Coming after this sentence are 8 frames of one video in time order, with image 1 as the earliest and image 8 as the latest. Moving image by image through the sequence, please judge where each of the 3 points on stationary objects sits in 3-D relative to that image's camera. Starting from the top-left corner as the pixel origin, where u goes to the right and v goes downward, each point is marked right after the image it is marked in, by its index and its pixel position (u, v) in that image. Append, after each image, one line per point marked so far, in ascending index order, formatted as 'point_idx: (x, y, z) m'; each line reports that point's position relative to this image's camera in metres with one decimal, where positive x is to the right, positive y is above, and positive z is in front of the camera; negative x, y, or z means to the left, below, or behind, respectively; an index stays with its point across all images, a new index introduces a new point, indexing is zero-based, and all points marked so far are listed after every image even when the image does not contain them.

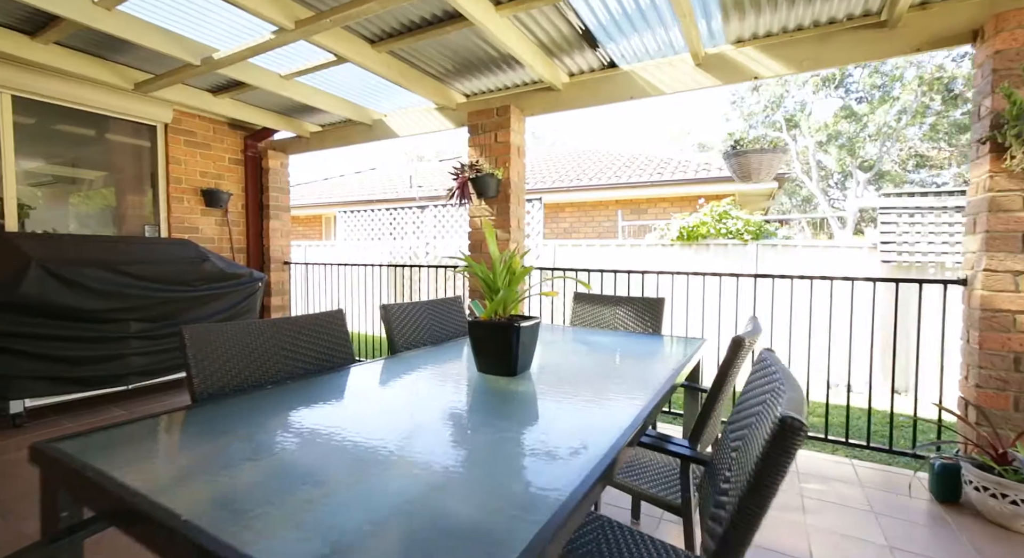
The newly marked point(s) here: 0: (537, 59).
0: (+0.1, +1.4, +2.9) m
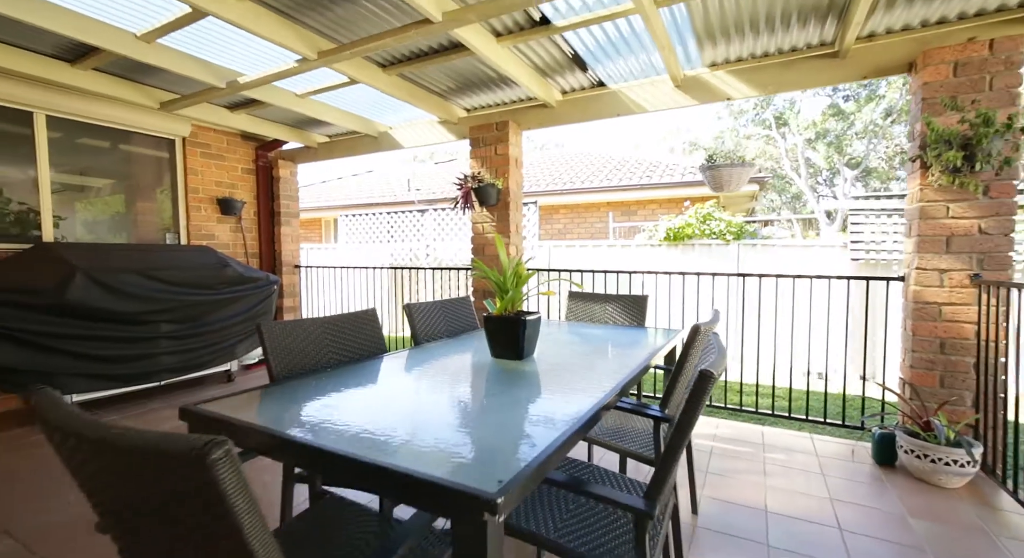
0: (+0.1, +1.4, +3.3) m
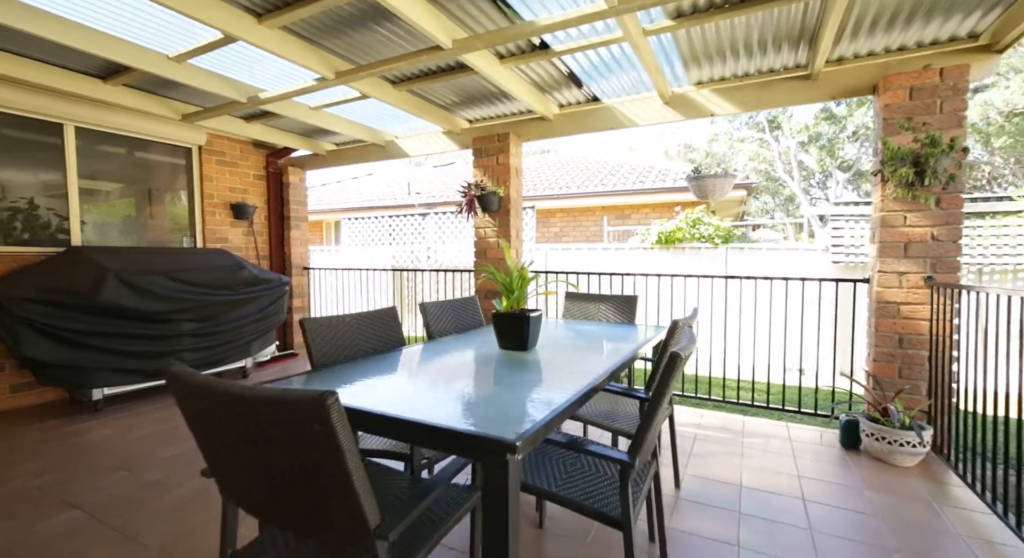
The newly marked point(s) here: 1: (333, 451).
0: (+0.1, +1.3, +3.5) m
1: (-0.3, -0.3, +0.9) m
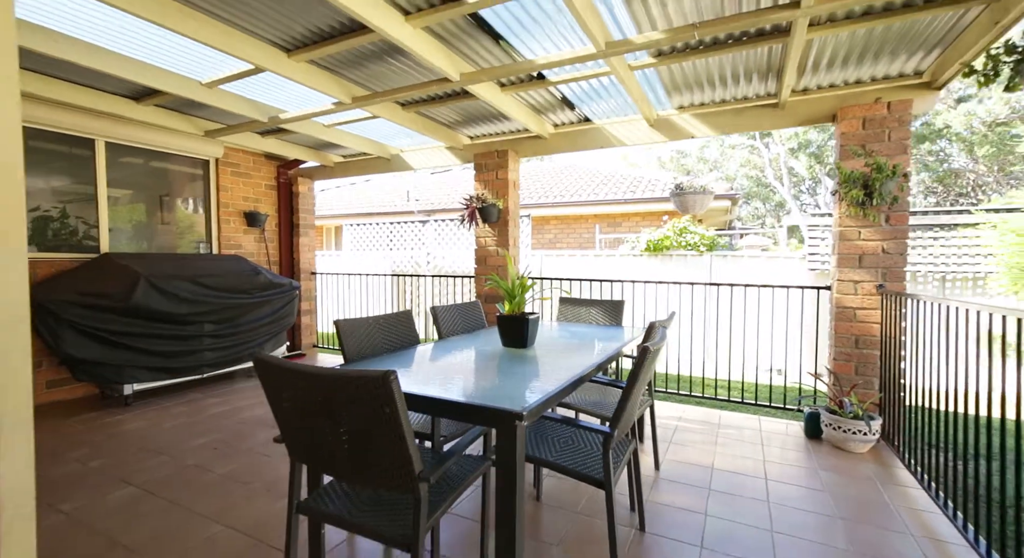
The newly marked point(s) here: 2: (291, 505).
0: (+0.1, +1.3, +3.9) m
1: (-0.3, -0.3, +1.2) m
2: (-0.7, -0.7, +1.5) m
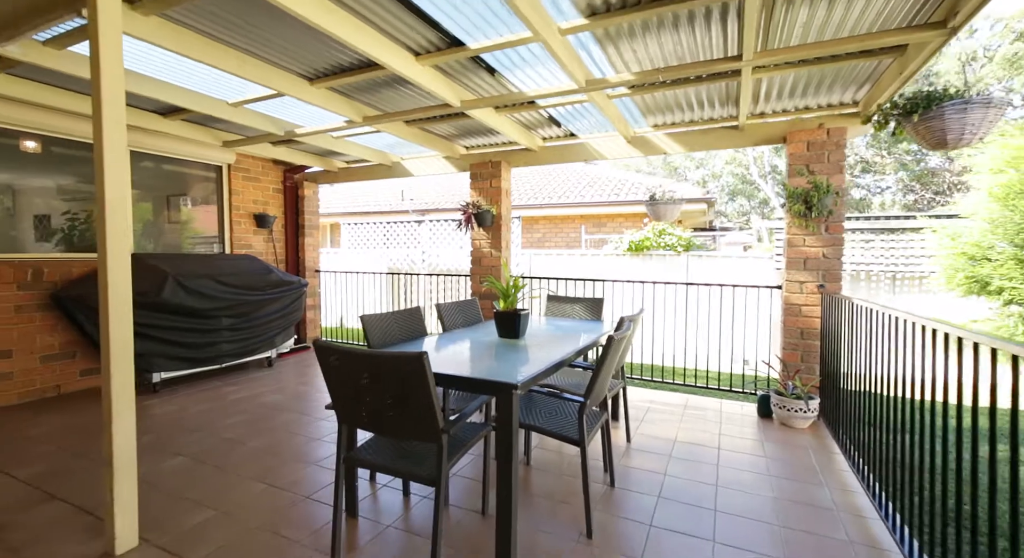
0: (+0.1, +1.3, +4.3) m
1: (-0.3, -0.4, +1.7) m
2: (-0.7, -0.7, +1.9) m
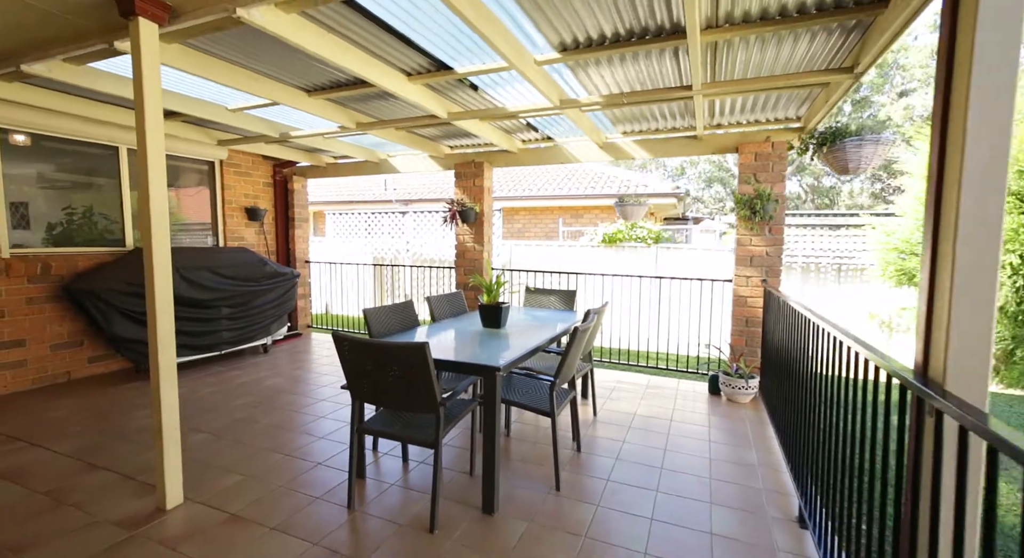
0: (-0.1, +1.4, +4.7) m
1: (-0.4, -0.4, +2.1) m
2: (-0.8, -0.7, +2.3) m
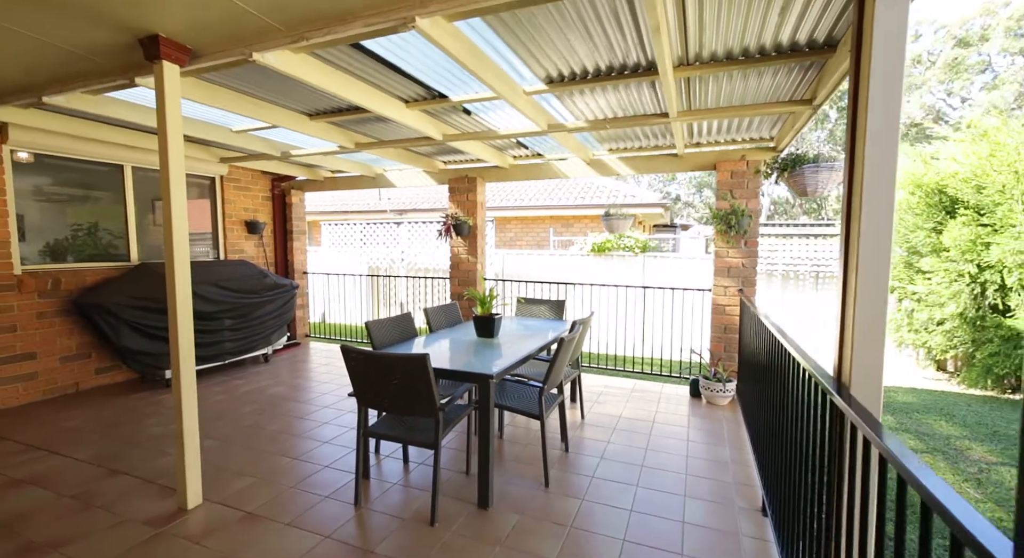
0: (-0.2, +1.3, +4.9) m
1: (-0.4, -0.5, +2.3) m
2: (-0.8, -0.8, +2.5) m
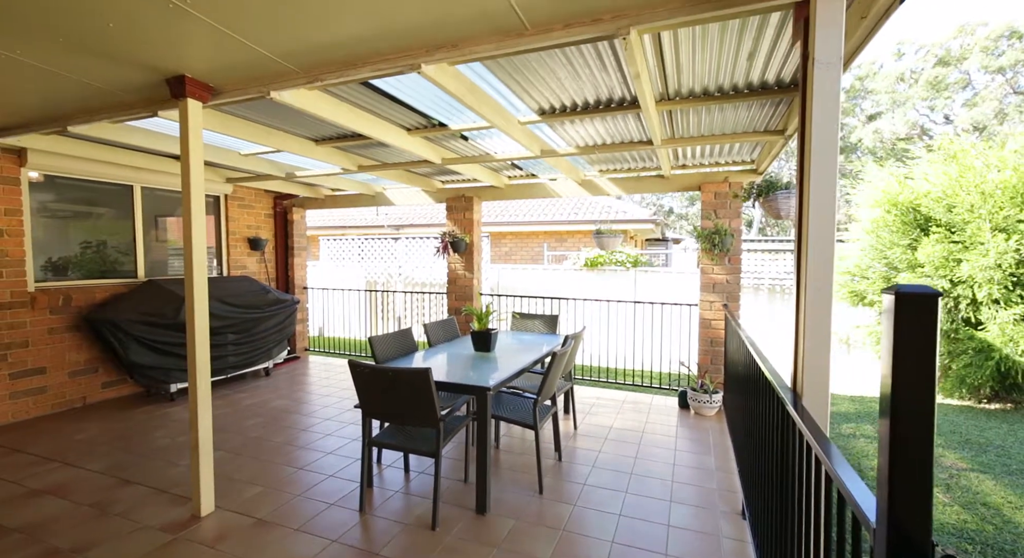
0: (-0.2, +1.1, +5.1) m
1: (-0.5, -0.6, +2.5) m
2: (-0.8, -0.9, +2.7) m
